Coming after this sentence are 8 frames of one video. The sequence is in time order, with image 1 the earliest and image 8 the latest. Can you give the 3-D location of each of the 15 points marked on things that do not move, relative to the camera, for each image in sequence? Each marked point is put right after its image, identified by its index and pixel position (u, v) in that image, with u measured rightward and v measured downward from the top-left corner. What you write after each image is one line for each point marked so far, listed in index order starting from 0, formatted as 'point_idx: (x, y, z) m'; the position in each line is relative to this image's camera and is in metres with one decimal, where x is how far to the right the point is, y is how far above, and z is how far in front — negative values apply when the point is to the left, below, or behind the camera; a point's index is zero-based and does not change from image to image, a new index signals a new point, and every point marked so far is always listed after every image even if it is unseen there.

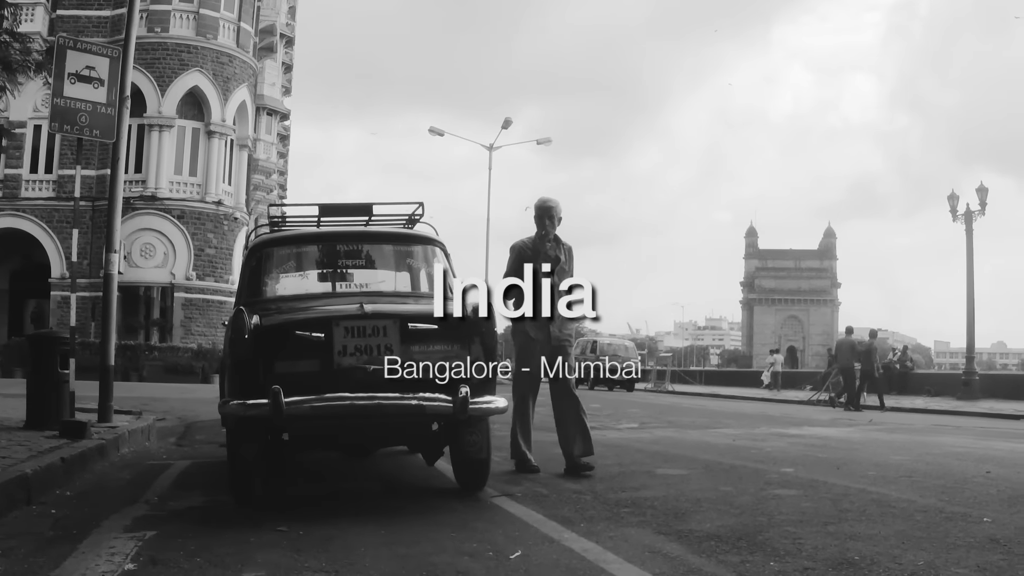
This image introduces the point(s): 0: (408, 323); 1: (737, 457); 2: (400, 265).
0: (-0.6, -0.2, +5.3) m
1: (+1.9, -1.4, +7.7) m
2: (-0.8, +0.1, +6.6) m
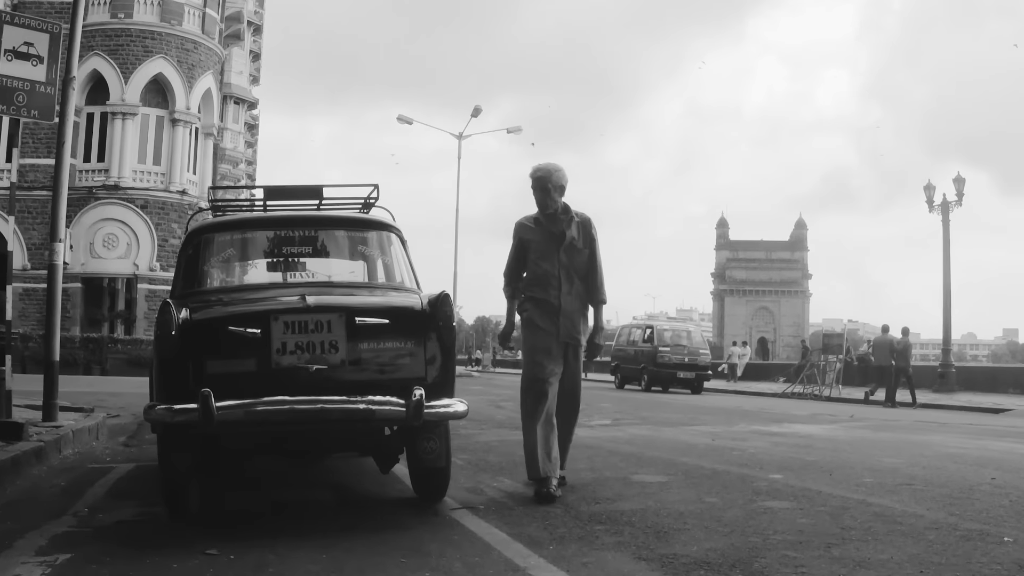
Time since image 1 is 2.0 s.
0: (-0.8, -0.2, +4.7) m
1: (+1.6, -1.4, +7.2) m
2: (-1.0, +0.2, +6.0) m
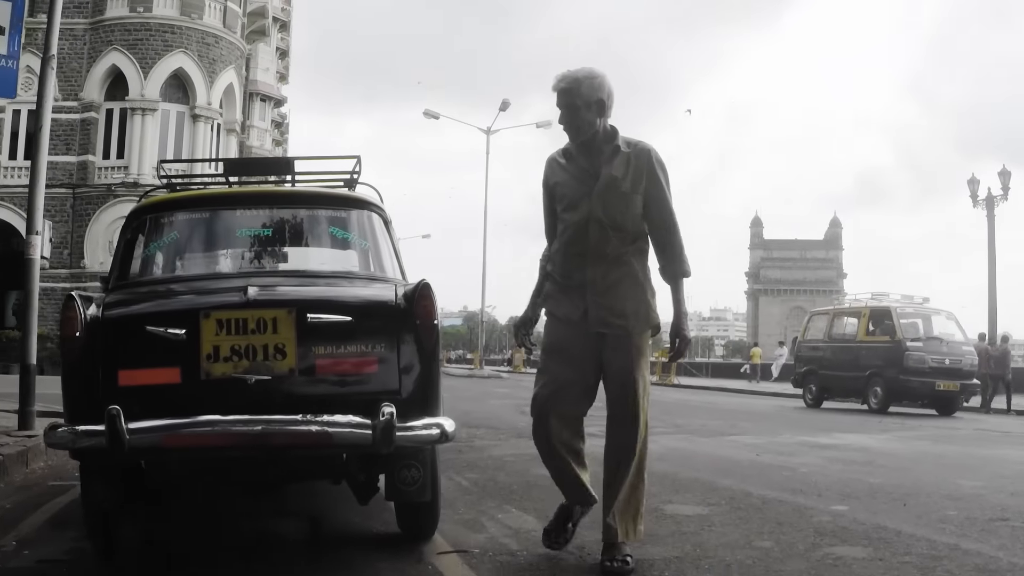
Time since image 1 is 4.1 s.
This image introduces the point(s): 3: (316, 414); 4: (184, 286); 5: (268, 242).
0: (-0.8, -0.1, +3.7) m
1: (+1.7, -1.3, +6.1) m
2: (-1.0, +0.3, +5.0) m
3: (-0.8, -0.5, +3.6) m
4: (-1.6, 0.0, +4.7) m
5: (-1.3, +0.2, +4.9) m
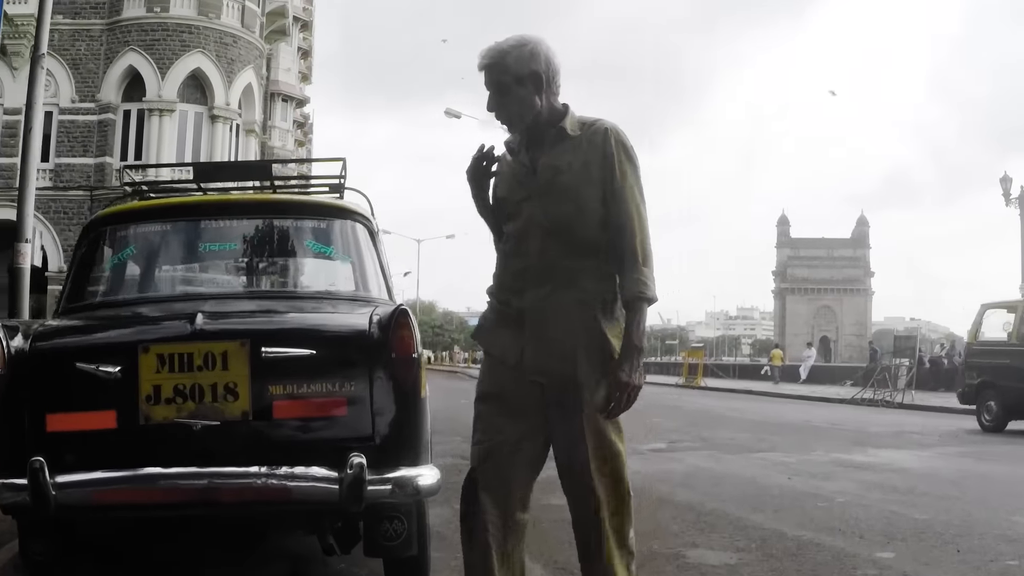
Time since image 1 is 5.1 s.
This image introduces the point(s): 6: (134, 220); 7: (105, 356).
0: (-0.9, -0.2, +3.1) m
1: (+1.7, -1.4, +5.5) m
2: (-1.0, +0.2, +4.5) m
3: (-0.8, -0.6, +3.1) m
4: (-1.6, -0.1, +4.2) m
5: (-1.3, +0.1, +4.4) m
6: (-1.8, +0.3, +4.5) m
7: (-1.4, -0.2, +3.2) m
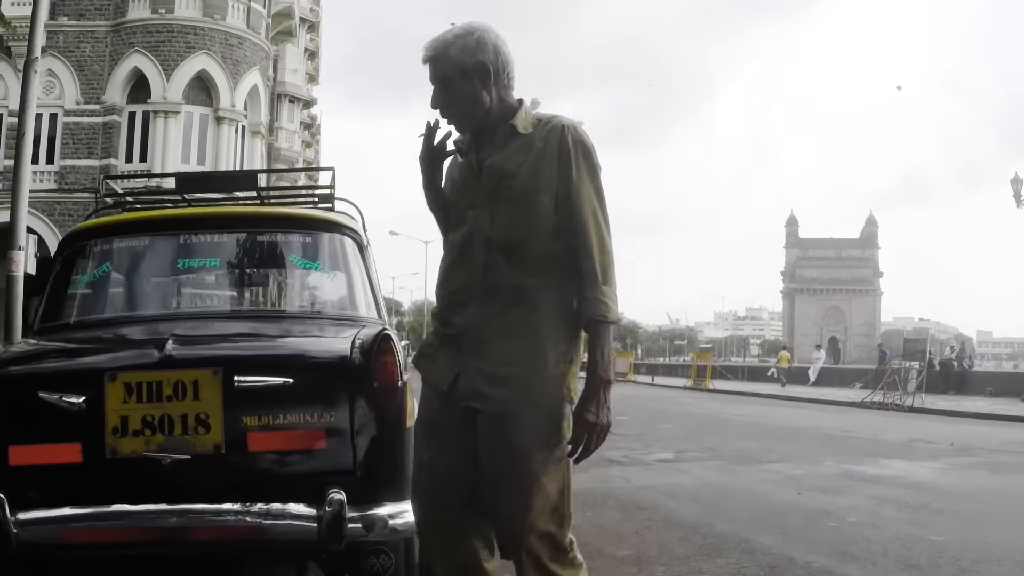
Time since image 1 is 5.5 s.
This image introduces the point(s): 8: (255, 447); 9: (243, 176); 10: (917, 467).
0: (-0.9, -0.3, +2.9) m
1: (+1.7, -1.5, +5.3) m
2: (-1.0, +0.1, +4.3) m
3: (-0.8, -0.7, +2.9) m
4: (-1.7, -0.2, +4.0) m
5: (-1.3, +0.1, +4.2) m
6: (-1.9, +0.3, +4.3) m
7: (-1.4, -0.3, +3.0) m
8: (-0.8, -0.5, +2.9) m
9: (-1.3, +0.6, +4.6) m
10: (+4.5, -2.0, +10.1) m
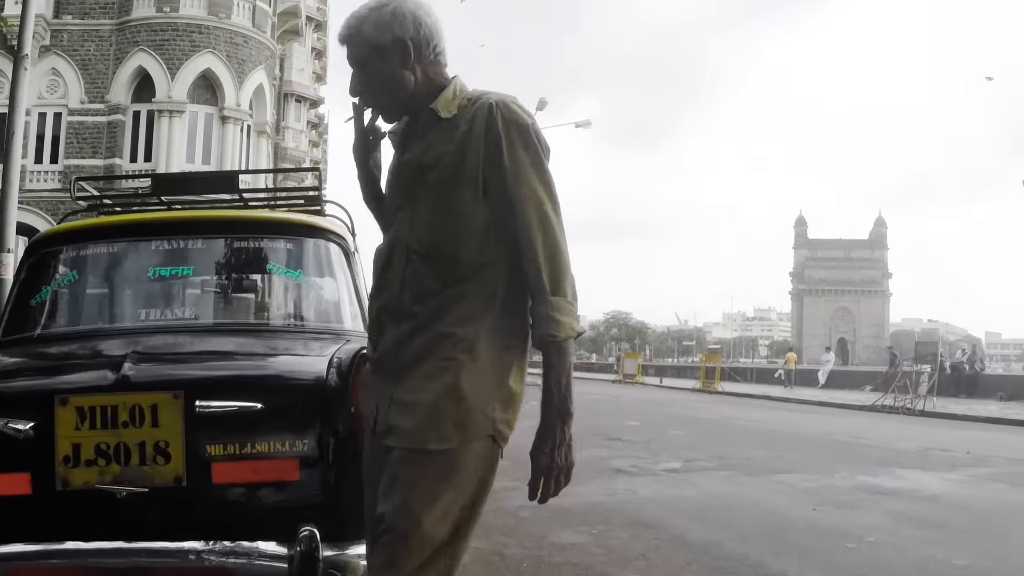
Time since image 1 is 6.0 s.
0: (-0.9, -0.3, +2.7) m
1: (+1.7, -1.5, +5.0) m
2: (-1.0, 0.0, +4.0) m
3: (-0.8, -0.7, +2.6) m
4: (-1.7, -0.2, +3.7) m
5: (-1.3, 0.0, +3.9) m
6: (-1.9, +0.2, +4.0) m
7: (-1.4, -0.3, +2.7) m
8: (-0.8, -0.6, +2.7) m
9: (-1.3, +0.5, +4.3) m
10: (+4.5, -2.0, +9.8) m
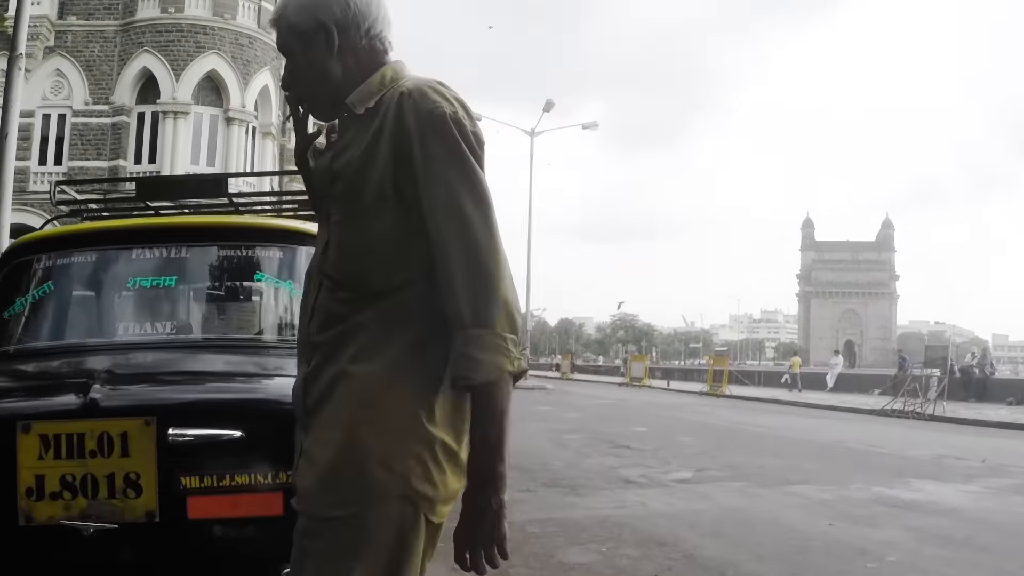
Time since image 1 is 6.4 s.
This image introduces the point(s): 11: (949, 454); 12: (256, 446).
0: (-0.9, -0.4, +2.4) m
1: (+1.8, -1.6, +4.7) m
2: (-1.0, 0.0, +3.8) m
3: (-0.8, -0.8, +2.4) m
4: (-1.7, -0.3, +3.5) m
5: (-1.3, 0.0, +3.7) m
6: (-1.8, +0.2, +3.8) m
7: (-1.4, -0.4, +2.5) m
8: (-0.8, -0.6, +2.4) m
9: (-1.3, +0.5, +4.1) m
10: (+4.5, -2.1, +9.5) m
11: (+6.5, -2.5, +13.6) m
12: (-0.7, -0.4, +2.5) m
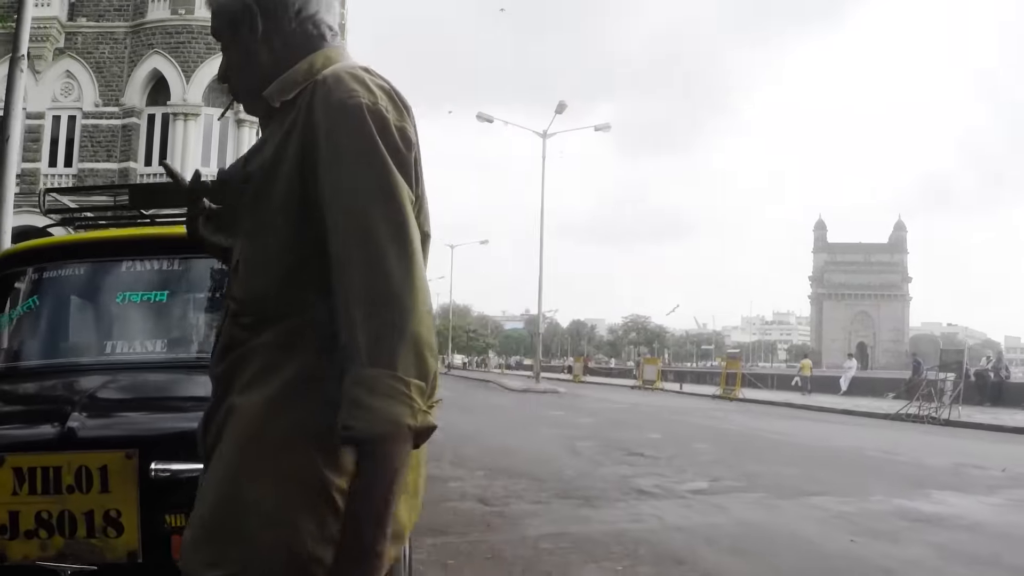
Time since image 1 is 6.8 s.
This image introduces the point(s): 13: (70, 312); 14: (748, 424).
0: (-0.9, -0.4, +2.2) m
1: (+1.8, -1.6, +4.5) m
2: (-0.9, -0.1, +3.6) m
3: (-0.8, -0.8, +2.2) m
4: (-1.6, -0.3, +3.3) m
5: (-1.3, -0.1, +3.5) m
6: (-1.8, +0.1, +3.6) m
7: (-1.4, -0.4, +2.3) m
8: (-0.8, -0.6, +2.2) m
9: (-1.3, +0.4, +3.9) m
10: (+4.7, -2.2, +9.3) m
11: (+6.6, -2.5, +13.3) m
12: (-0.6, -0.5, +2.3) m
13: (-1.8, -0.1, +3.5) m
14: (+4.8, -2.8, +18.7) m
